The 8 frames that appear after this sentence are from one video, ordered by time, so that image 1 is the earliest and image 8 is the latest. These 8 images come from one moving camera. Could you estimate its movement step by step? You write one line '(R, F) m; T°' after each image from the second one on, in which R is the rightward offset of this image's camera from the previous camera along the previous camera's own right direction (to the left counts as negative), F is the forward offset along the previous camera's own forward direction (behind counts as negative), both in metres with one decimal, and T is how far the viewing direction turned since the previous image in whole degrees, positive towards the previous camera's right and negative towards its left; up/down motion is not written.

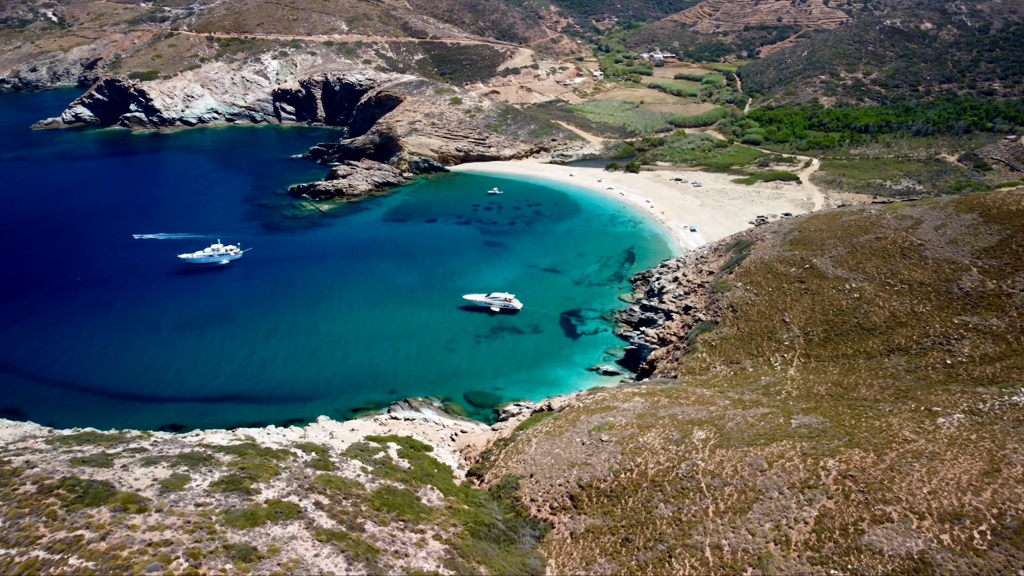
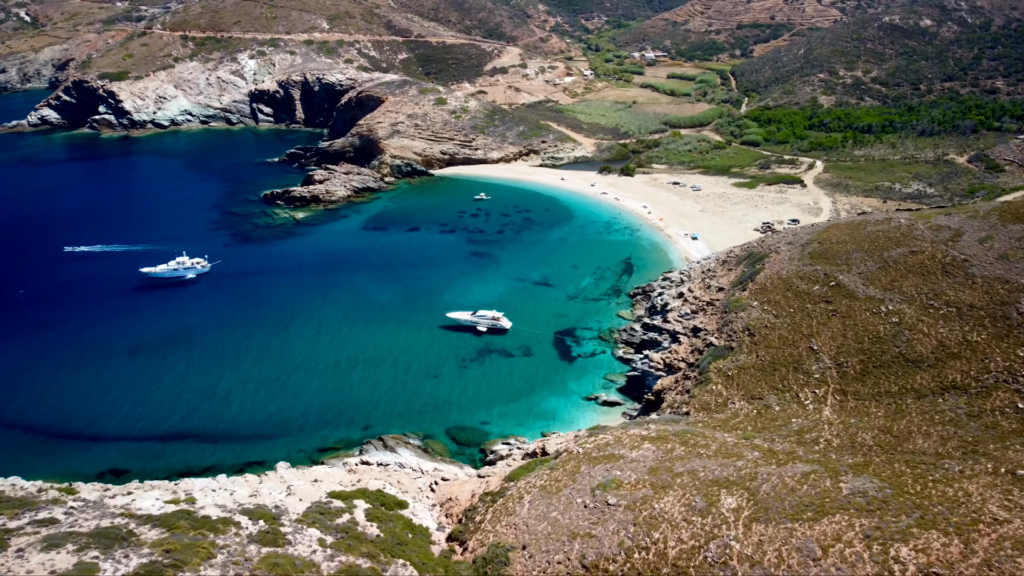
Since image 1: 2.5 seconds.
(+0.1, +4.9) m; +1°
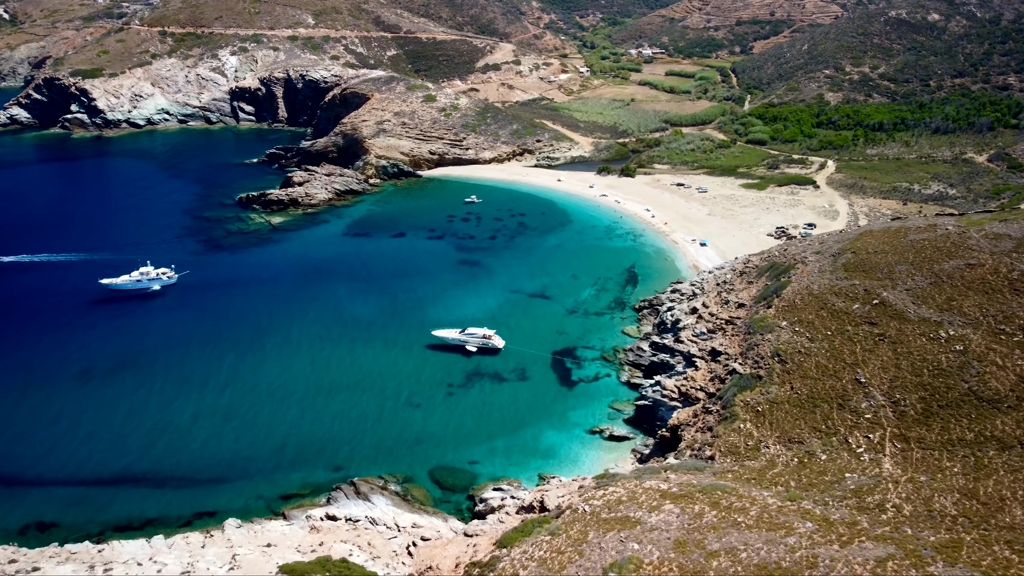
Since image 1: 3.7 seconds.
(+0.1, +5.1) m; 0°
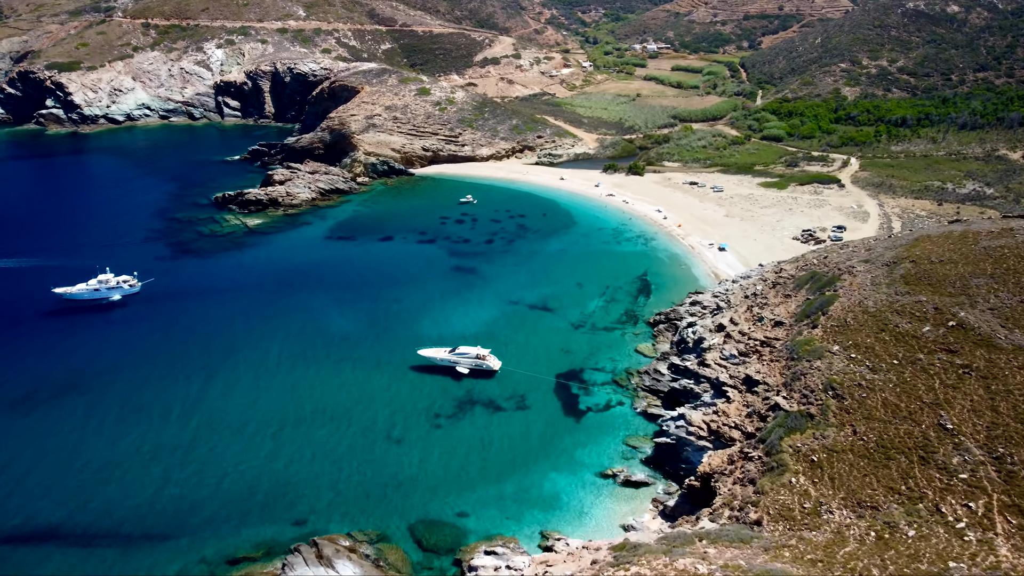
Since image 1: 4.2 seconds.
(+0.1, +5.7) m; 0°
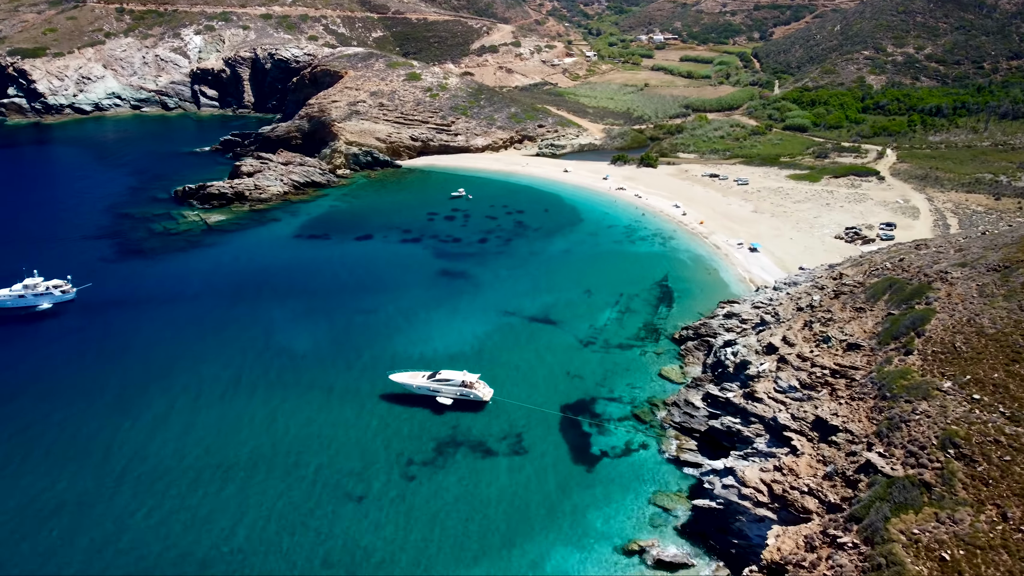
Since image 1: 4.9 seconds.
(+0.2, +7.6) m; 0°
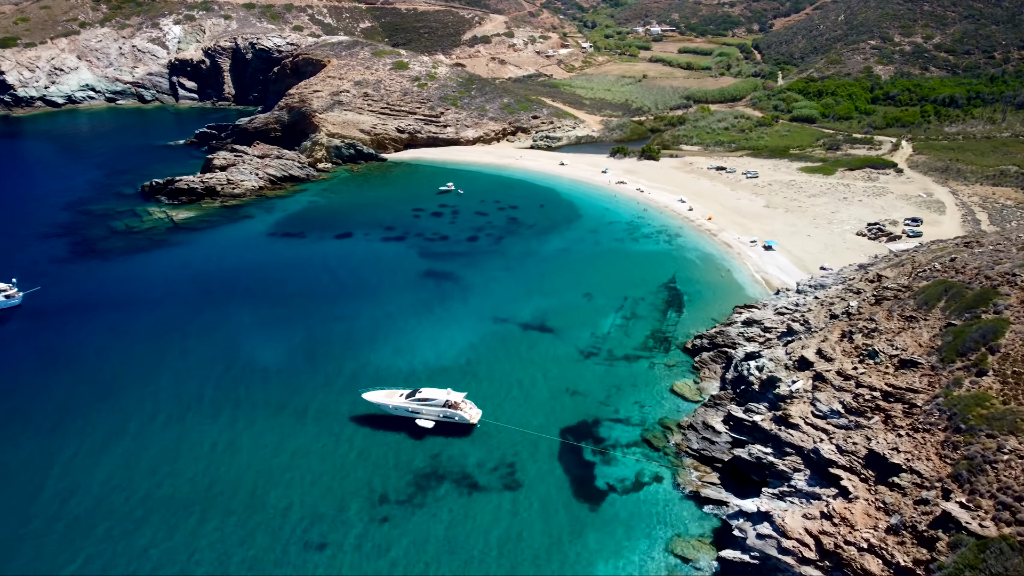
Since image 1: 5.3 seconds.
(+0.1, +4.0) m; 0°
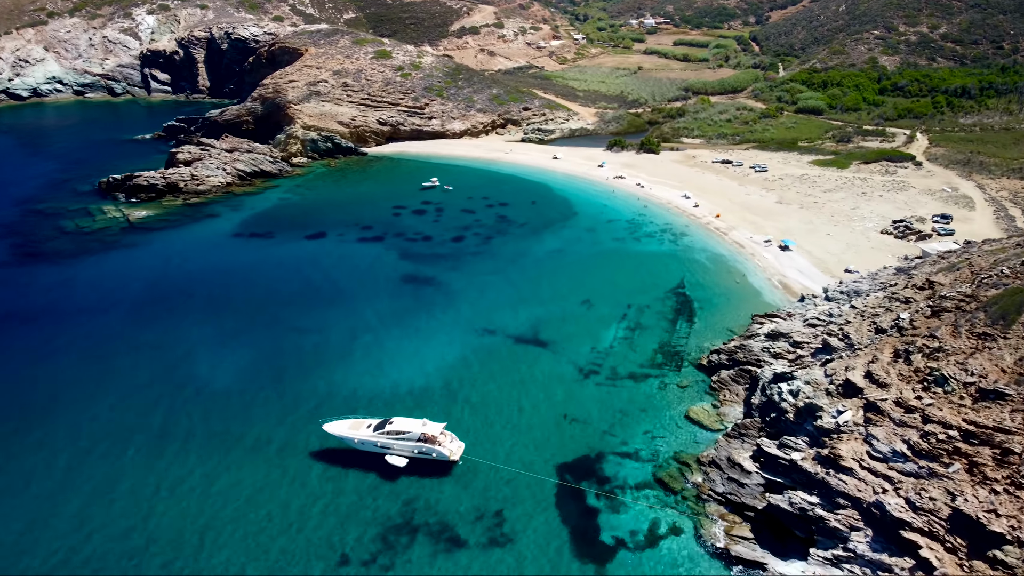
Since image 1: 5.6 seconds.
(+0.1, +4.2) m; +1°
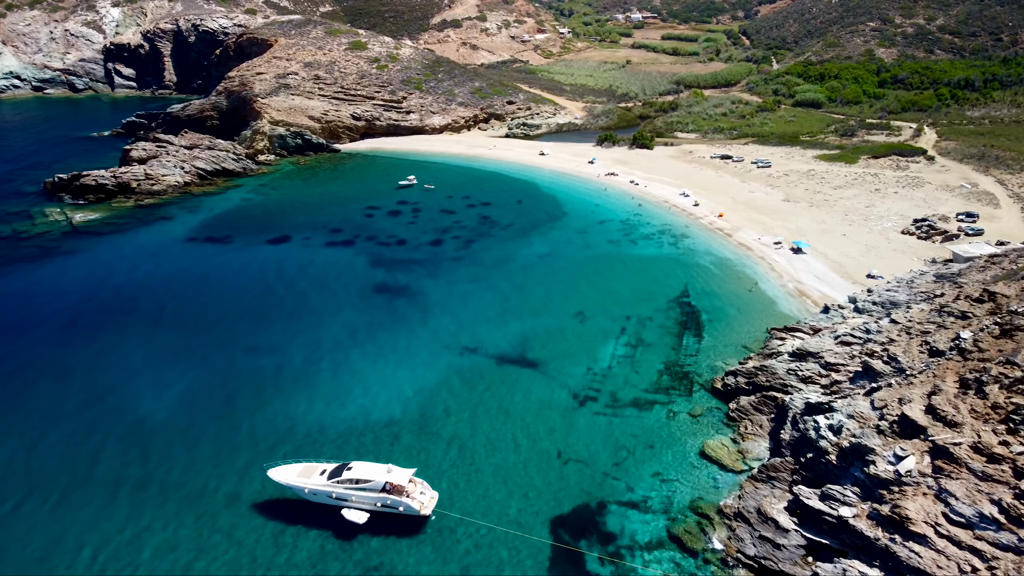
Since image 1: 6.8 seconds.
(+0.1, +3.9) m; +1°
